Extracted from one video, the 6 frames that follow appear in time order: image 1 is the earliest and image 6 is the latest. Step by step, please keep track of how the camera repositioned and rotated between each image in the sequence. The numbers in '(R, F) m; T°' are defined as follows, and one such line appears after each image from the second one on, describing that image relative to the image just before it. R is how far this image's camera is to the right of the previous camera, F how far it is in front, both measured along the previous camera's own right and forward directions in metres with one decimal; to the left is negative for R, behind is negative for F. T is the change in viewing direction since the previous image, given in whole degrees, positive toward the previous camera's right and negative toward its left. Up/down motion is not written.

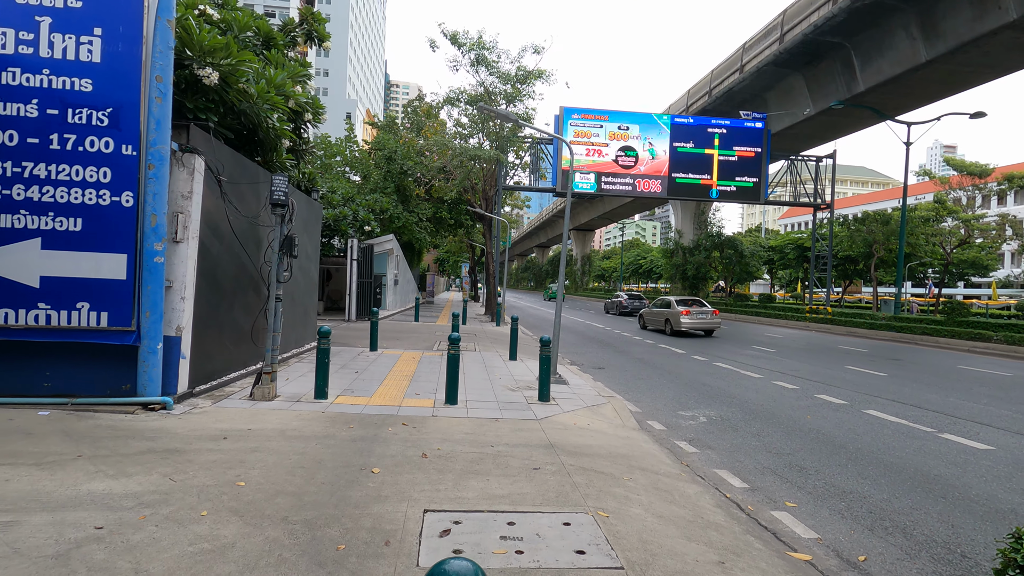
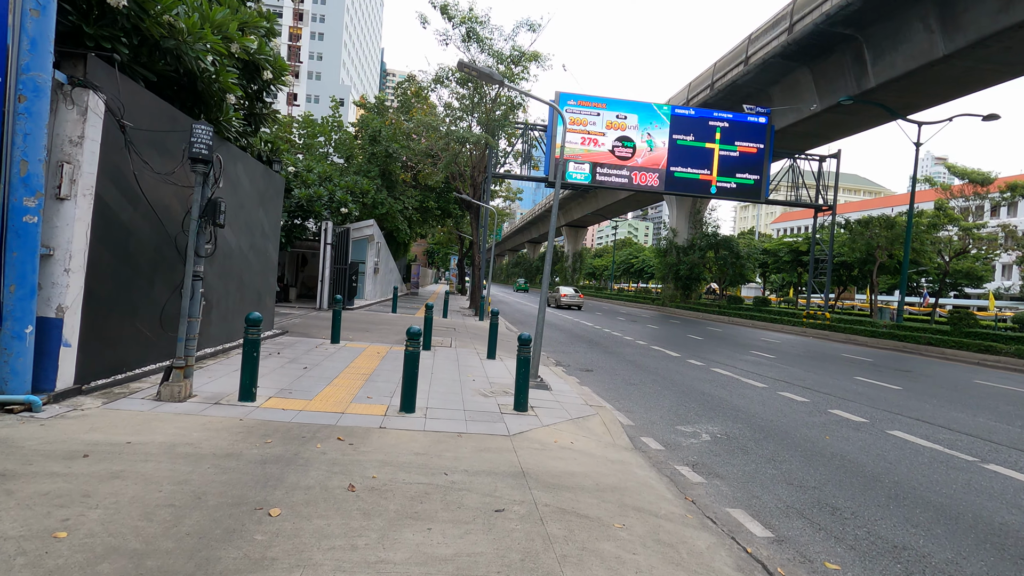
(+0.2, +1.3) m; +1°
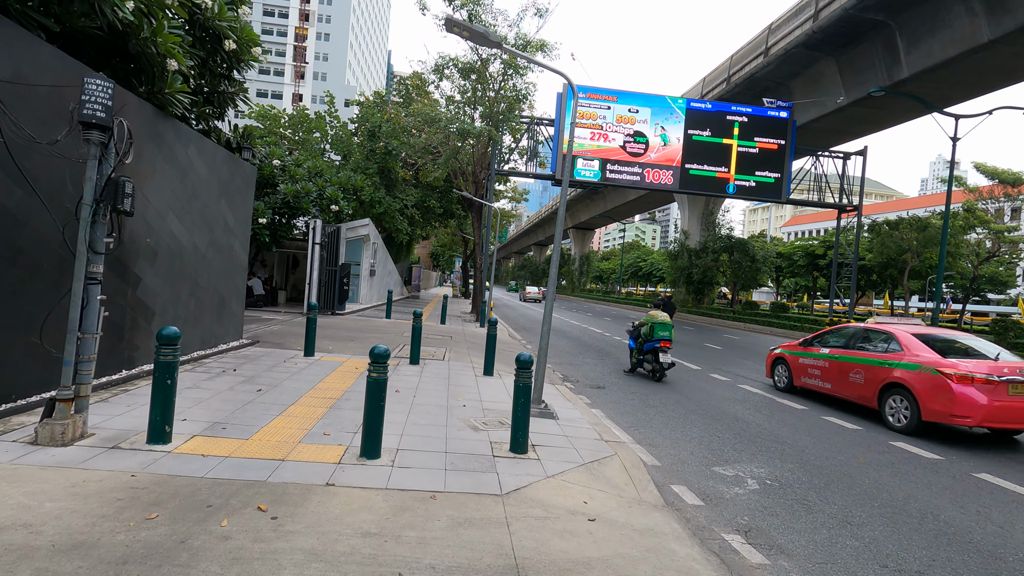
(+0.1, +1.5) m; -1°
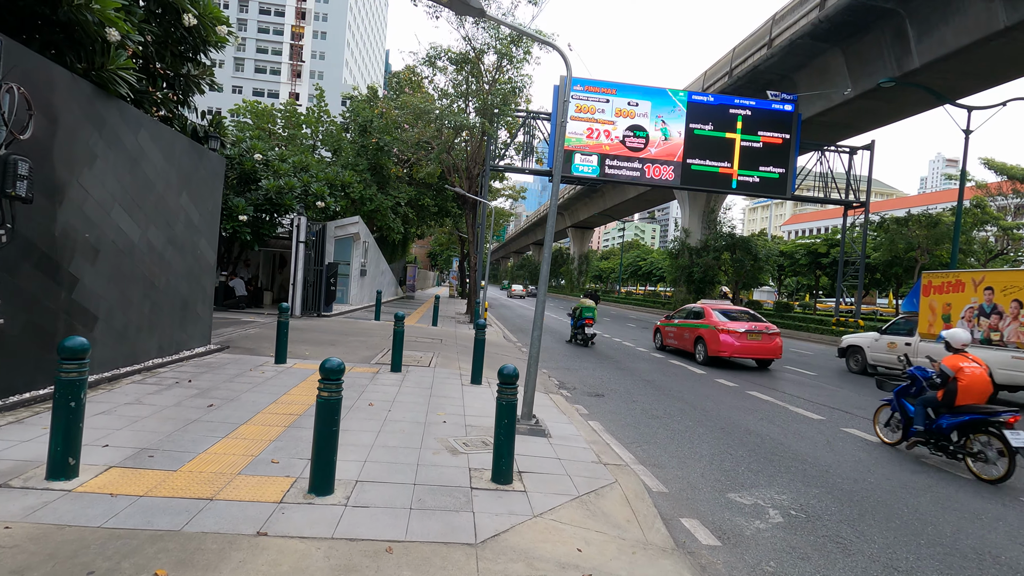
(+0.2, +0.8) m; 0°
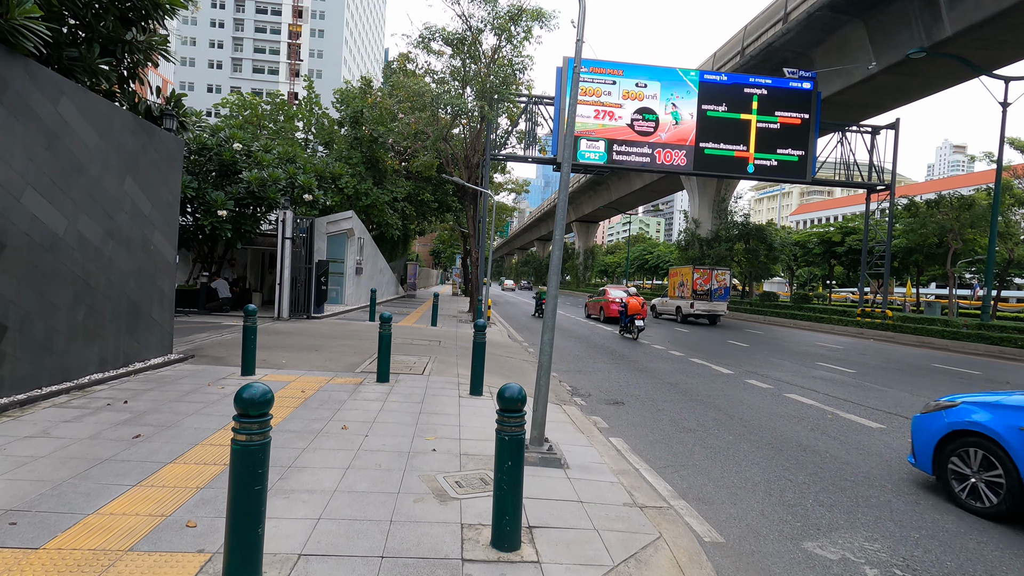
(0.0, +1.3) m; -1°
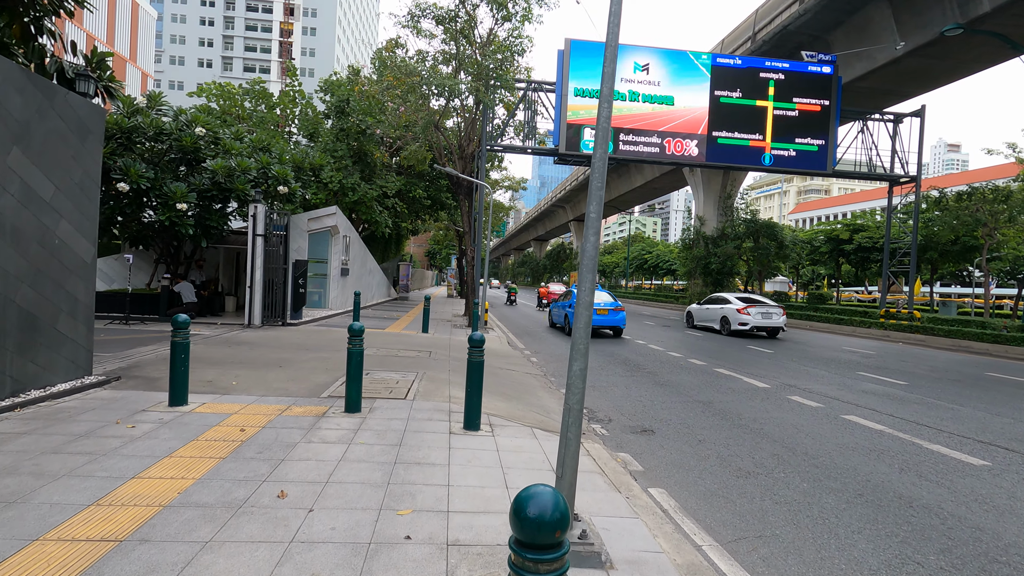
(-0.1, +1.6) m; 0°
